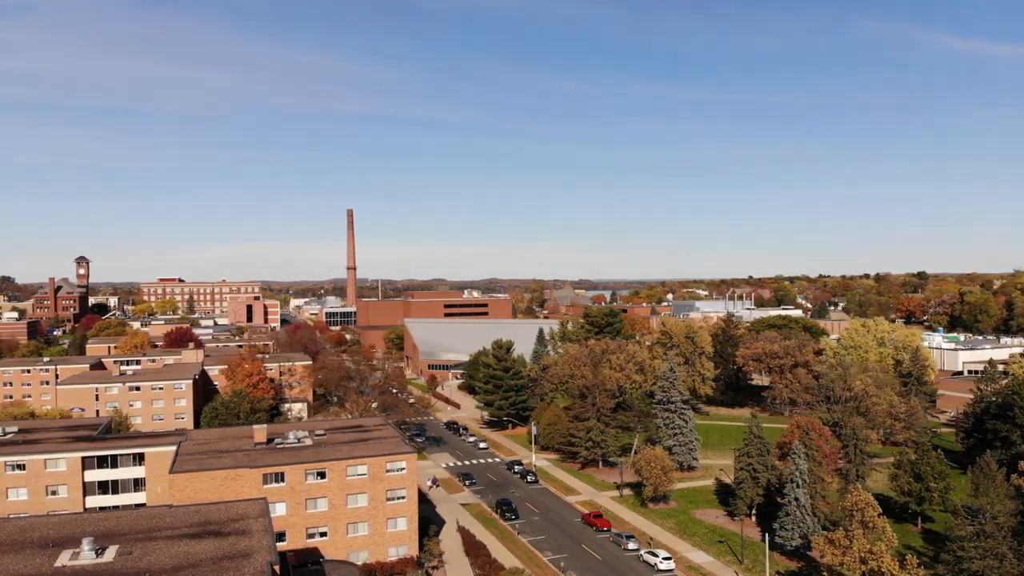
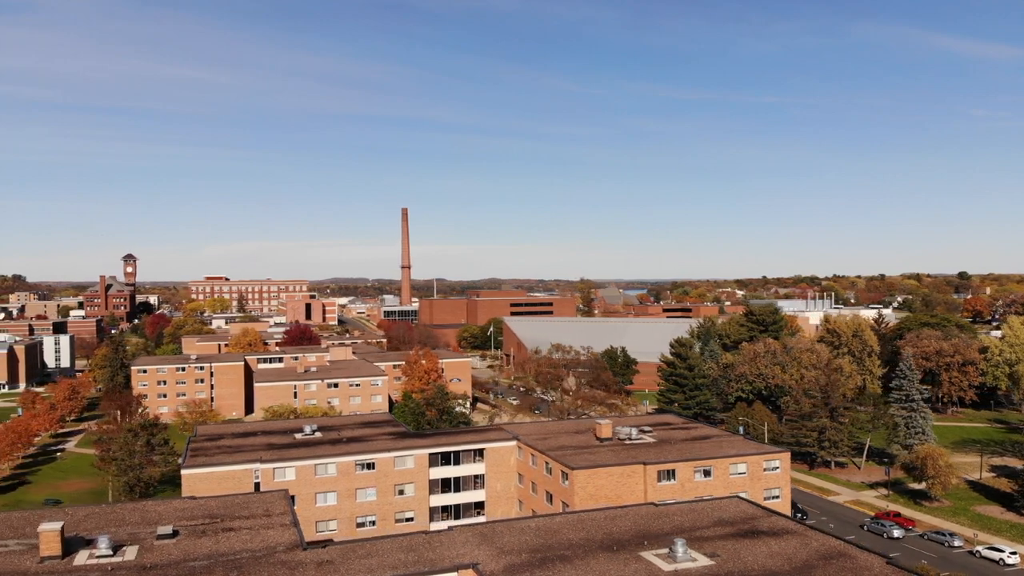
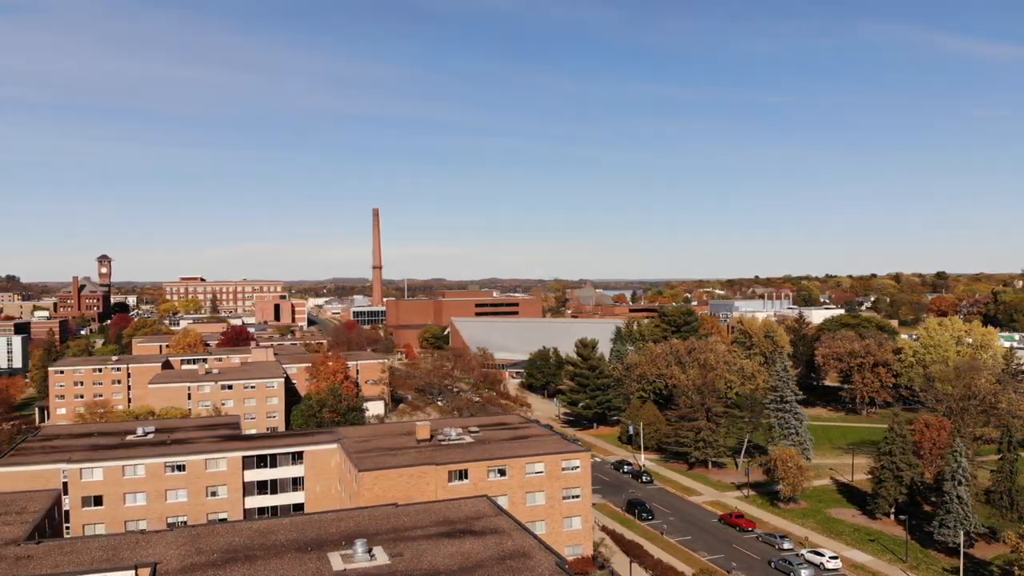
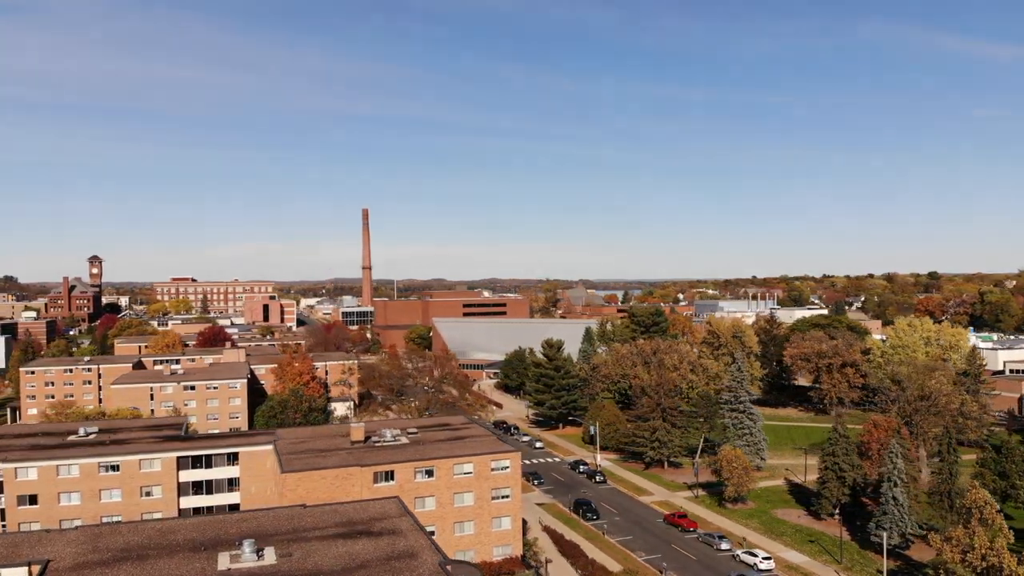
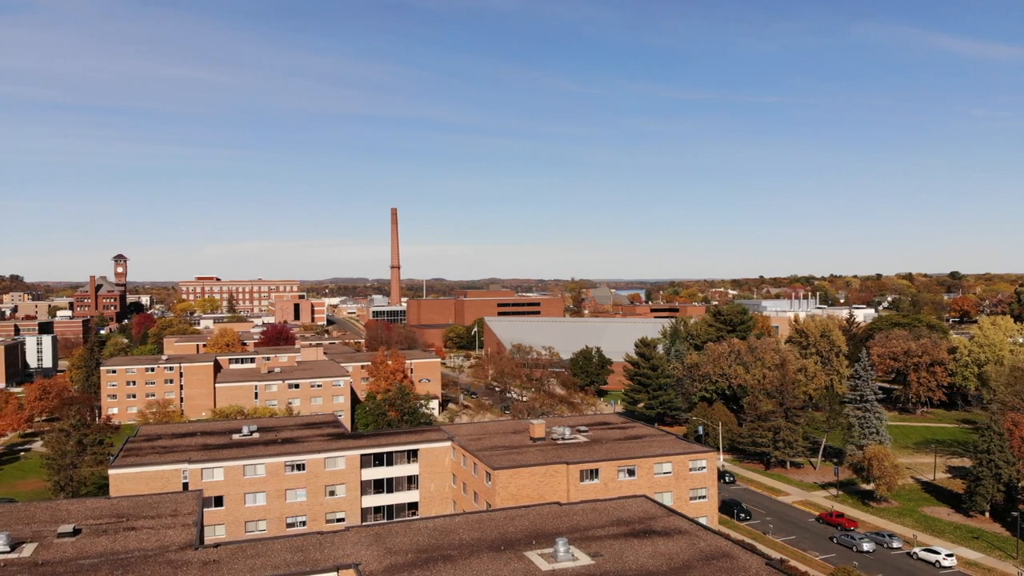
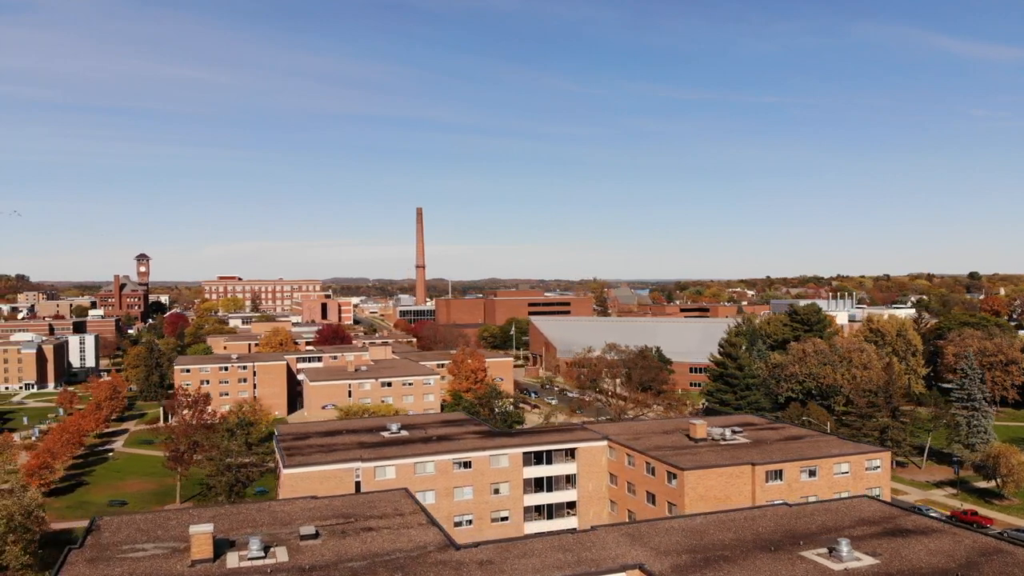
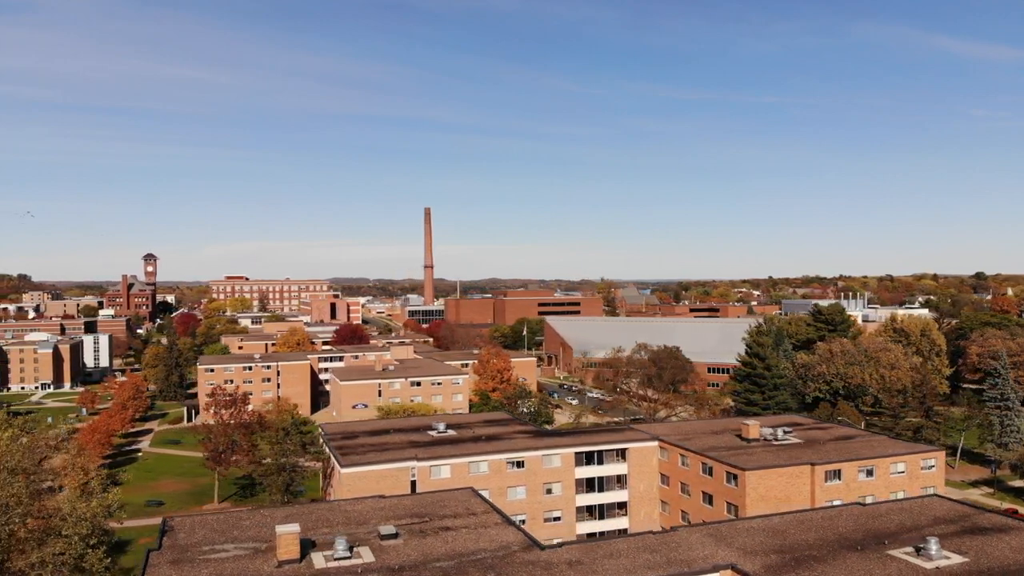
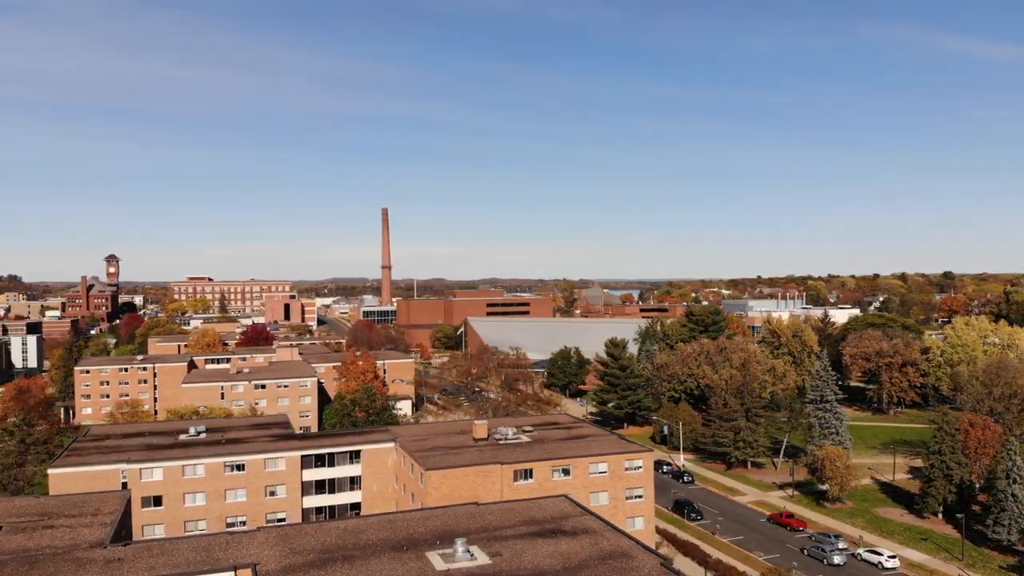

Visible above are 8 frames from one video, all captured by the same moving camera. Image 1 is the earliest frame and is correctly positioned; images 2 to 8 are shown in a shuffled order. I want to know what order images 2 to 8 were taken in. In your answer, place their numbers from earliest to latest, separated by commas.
4, 3, 8, 5, 2, 6, 7
